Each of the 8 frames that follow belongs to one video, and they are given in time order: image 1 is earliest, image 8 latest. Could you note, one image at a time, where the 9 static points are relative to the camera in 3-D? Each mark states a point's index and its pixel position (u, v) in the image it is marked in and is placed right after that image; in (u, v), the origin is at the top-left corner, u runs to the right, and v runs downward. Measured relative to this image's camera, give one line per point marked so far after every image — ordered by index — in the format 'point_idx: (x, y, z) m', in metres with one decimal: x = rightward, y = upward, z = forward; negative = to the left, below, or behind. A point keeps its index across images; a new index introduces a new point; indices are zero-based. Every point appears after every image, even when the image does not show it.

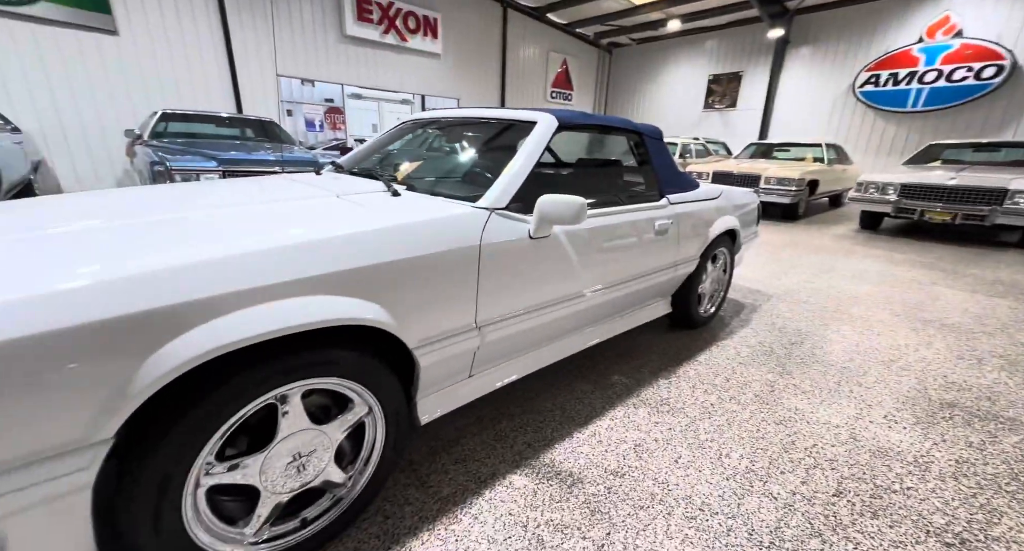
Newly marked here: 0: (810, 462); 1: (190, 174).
0: (+1.0, -0.7, +1.5) m
1: (-2.9, +0.9, +4.0) m
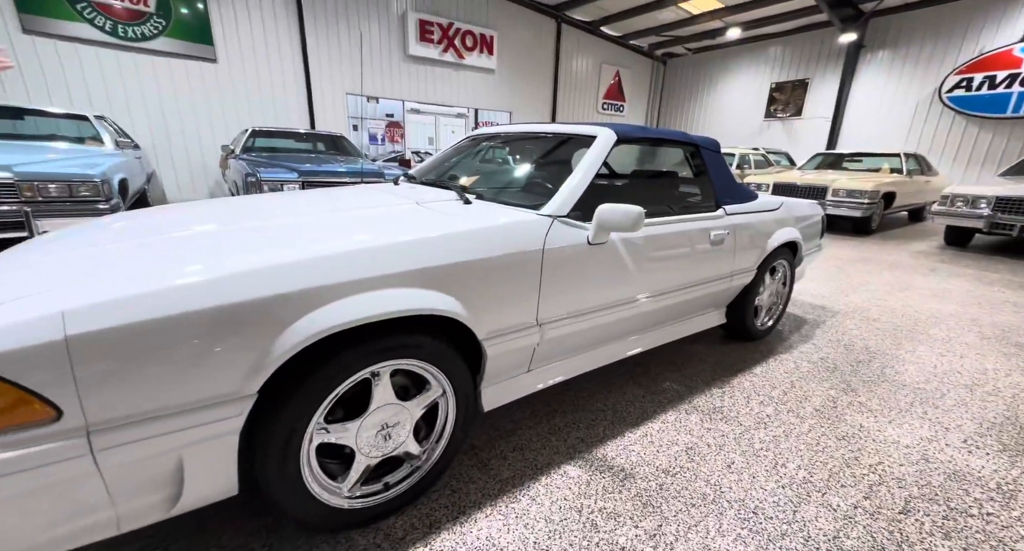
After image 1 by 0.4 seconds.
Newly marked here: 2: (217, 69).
0: (+1.2, -0.7, +1.5) m
1: (-2.3, +0.9, +4.5) m
2: (-4.4, +3.1, +6.7) m
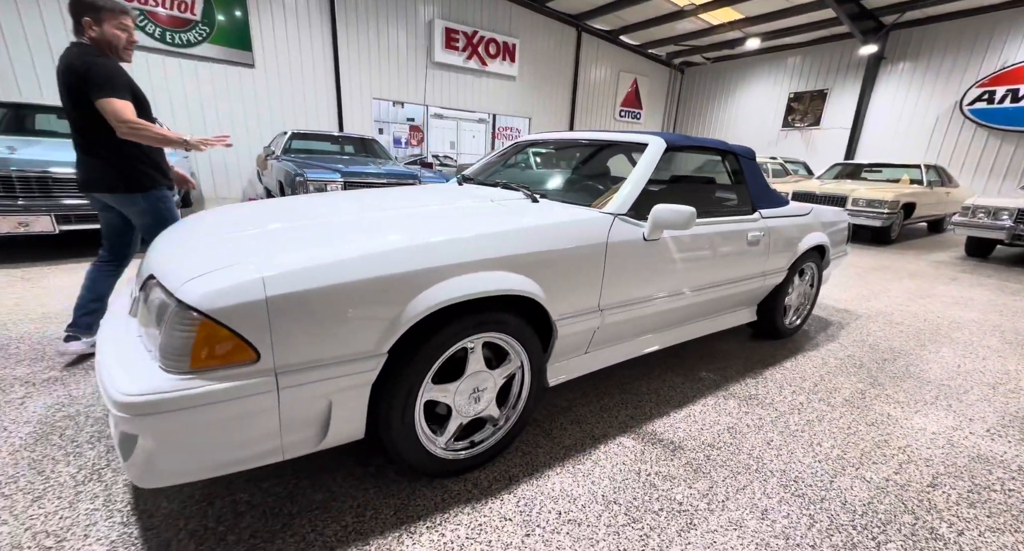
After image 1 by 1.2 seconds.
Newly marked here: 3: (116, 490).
0: (+1.5, -0.7, +1.7) m
1: (-2.0, +1.0, +4.7) m
2: (-4.0, +3.1, +7.0) m
3: (-1.2, -0.7, +1.4) m
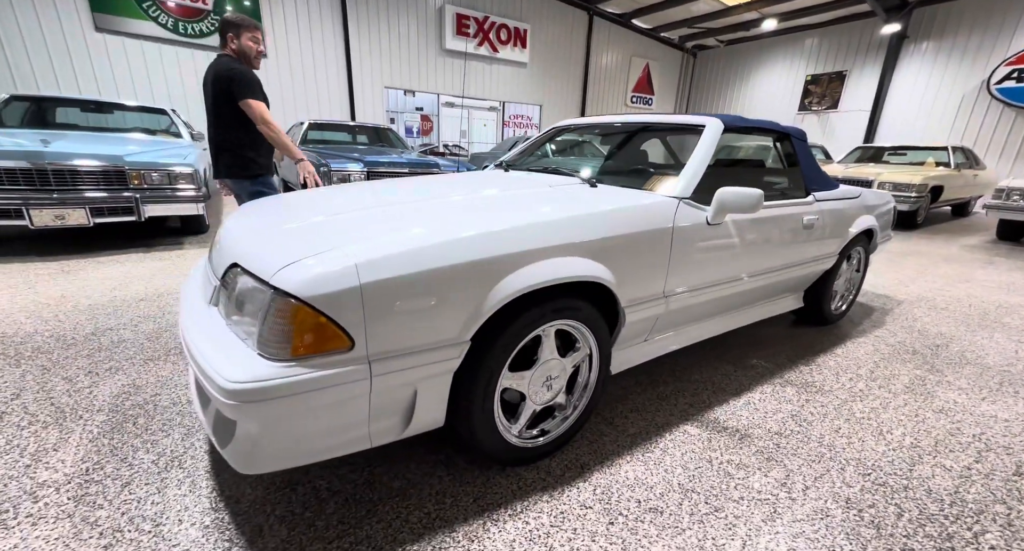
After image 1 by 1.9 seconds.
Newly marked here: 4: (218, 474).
0: (+1.7, -0.6, +1.6) m
1: (-1.7, +1.1, +4.7) m
2: (-3.7, +3.3, +6.9) m
3: (-1.0, -0.6, +1.4) m
4: (-0.9, -0.6, +1.4) m
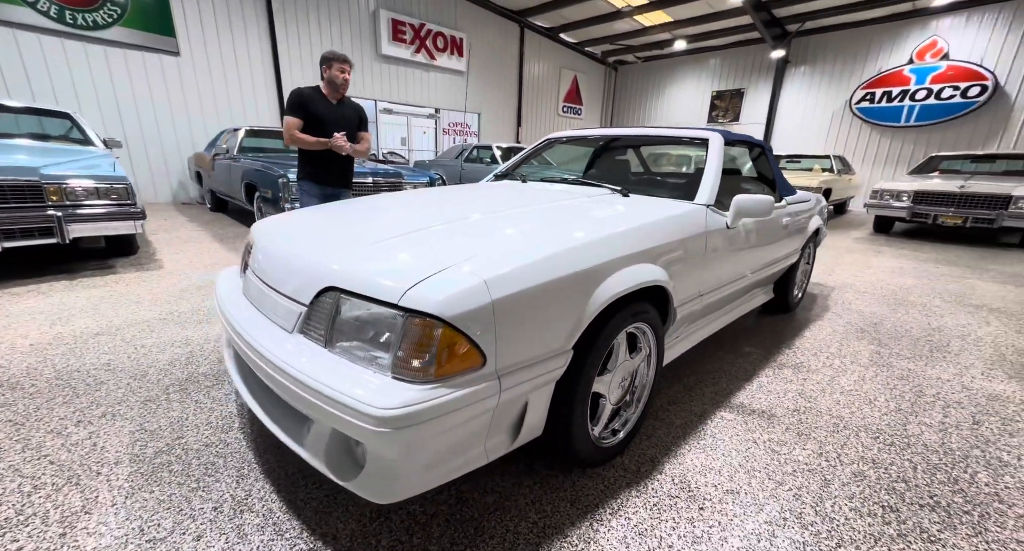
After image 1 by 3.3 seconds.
0: (+1.9, -0.6, +2.0) m
1: (-2.1, +0.9, +4.4) m
2: (-4.5, +3.0, +6.3) m
3: (-0.7, -0.7, +1.3) m
4: (-0.6, -0.7, +1.3) m
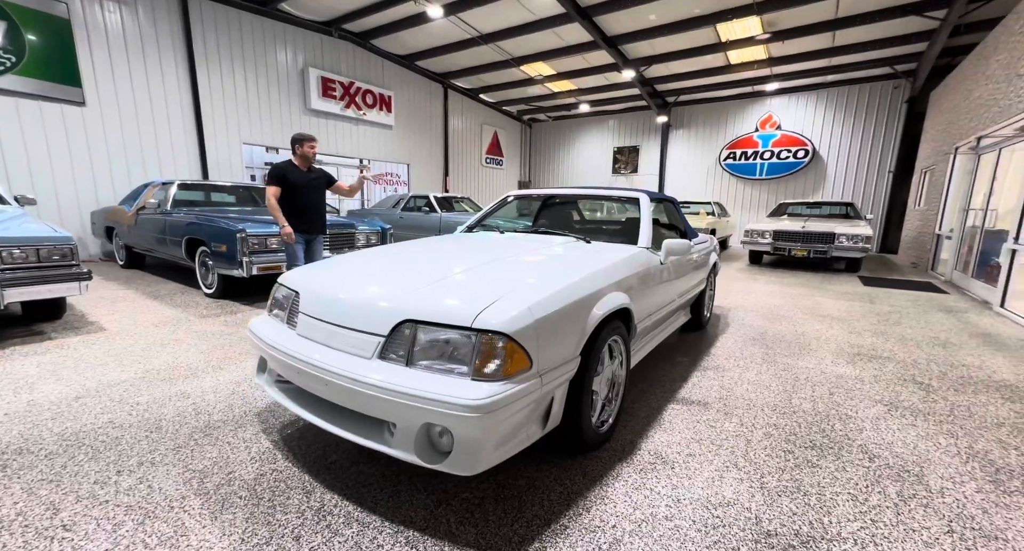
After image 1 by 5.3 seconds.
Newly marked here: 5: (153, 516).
0: (+1.9, -0.7, +2.8) m
1: (-2.6, +0.4, +4.5) m
2: (-5.5, +2.1, +6.0) m
3: (-0.6, -0.9, +1.6) m
4: (-0.5, -0.8, +1.6) m
5: (-1.3, -0.8, +1.6) m
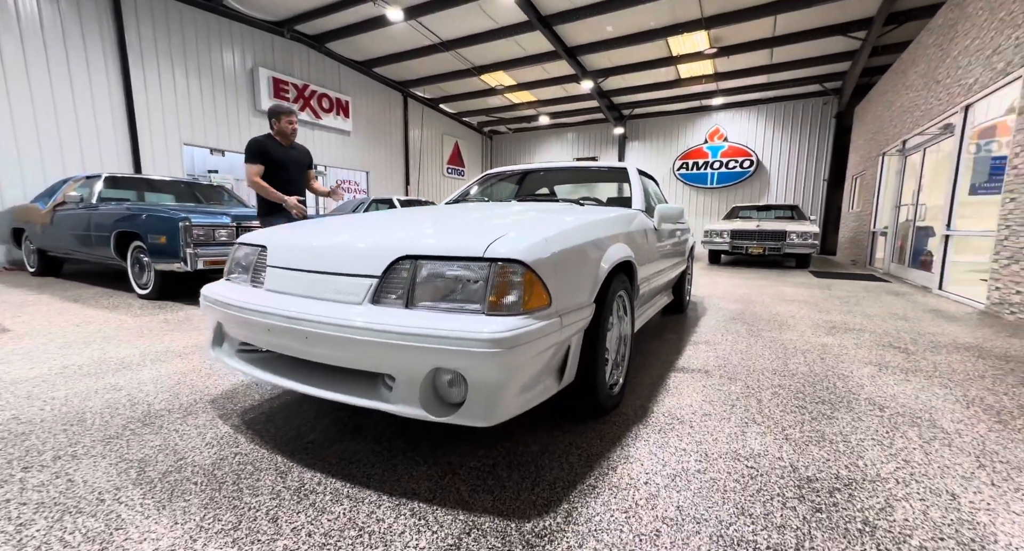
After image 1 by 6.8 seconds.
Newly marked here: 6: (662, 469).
0: (+1.8, -0.5, +2.8) m
1: (-2.9, +0.4, +4.1) m
2: (-5.9, +2.0, +5.4) m
3: (-0.5, -0.6, +1.3) m
4: (-0.4, -0.6, +1.4) m
5: (-1.2, -0.6, +1.2) m
6: (+0.5, -0.6, +1.5) m
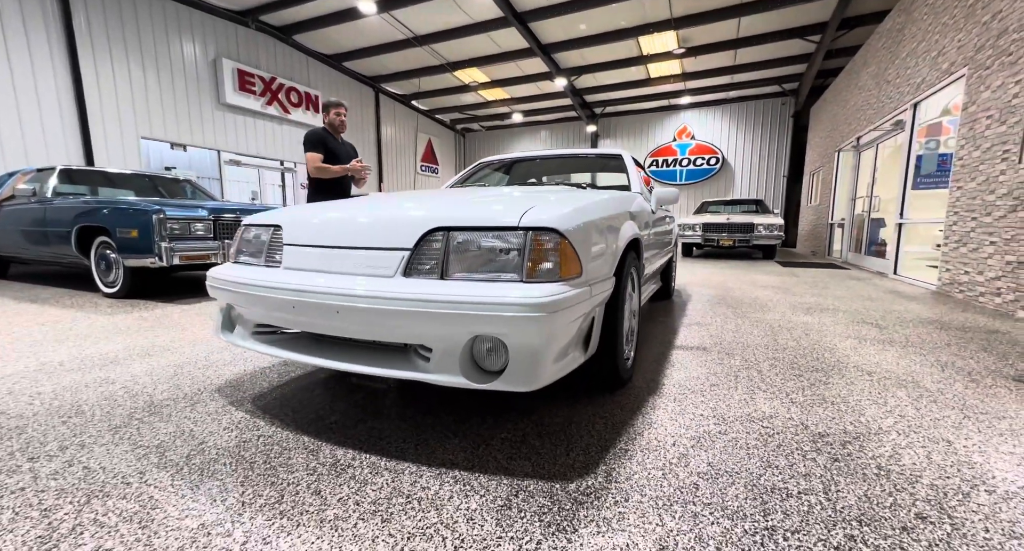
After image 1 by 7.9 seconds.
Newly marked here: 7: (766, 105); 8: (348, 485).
0: (+1.8, -0.3, +2.9) m
1: (-3.0, +0.4, +3.9) m
2: (-6.1, +2.0, +4.9) m
3: (-0.4, -0.6, +1.3) m
4: (-0.3, -0.5, +1.4) m
5: (-1.1, -0.6, +1.2) m
6: (+0.6, -0.5, +1.5) m
7: (+5.9, +4.0, +10.6) m
8: (-0.4, -0.6, +1.2) m
